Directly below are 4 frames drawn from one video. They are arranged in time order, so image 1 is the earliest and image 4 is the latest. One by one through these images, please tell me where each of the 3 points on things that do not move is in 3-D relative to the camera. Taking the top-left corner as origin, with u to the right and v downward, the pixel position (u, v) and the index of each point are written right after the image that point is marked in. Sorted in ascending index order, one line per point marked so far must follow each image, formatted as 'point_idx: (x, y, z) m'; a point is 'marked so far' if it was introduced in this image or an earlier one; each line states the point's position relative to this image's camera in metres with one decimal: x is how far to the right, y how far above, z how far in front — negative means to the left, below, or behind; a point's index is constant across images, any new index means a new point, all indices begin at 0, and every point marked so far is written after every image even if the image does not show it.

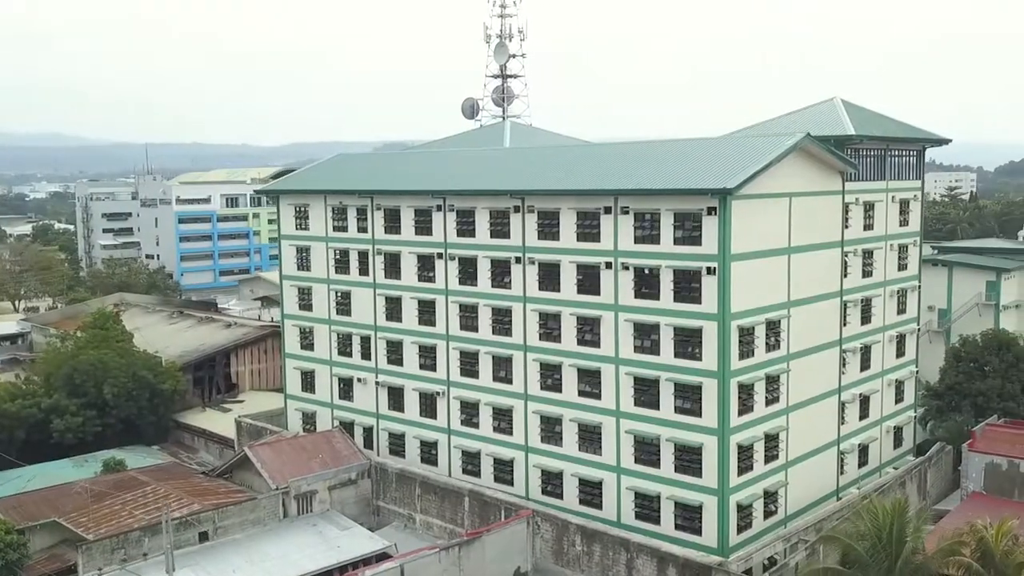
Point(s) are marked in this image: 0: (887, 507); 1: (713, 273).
0: (+7.1, -4.1, +16.1) m
1: (+4.7, +0.3, +20.0) m
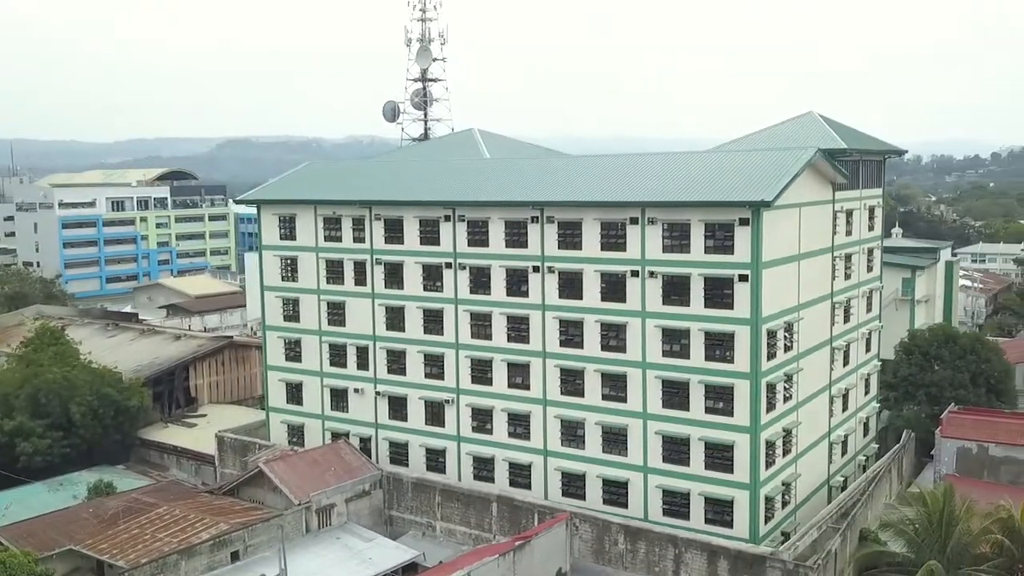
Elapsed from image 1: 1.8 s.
0: (+8.6, -4.2, +17.6) m
1: (+5.8, +0.2, +21.2) m
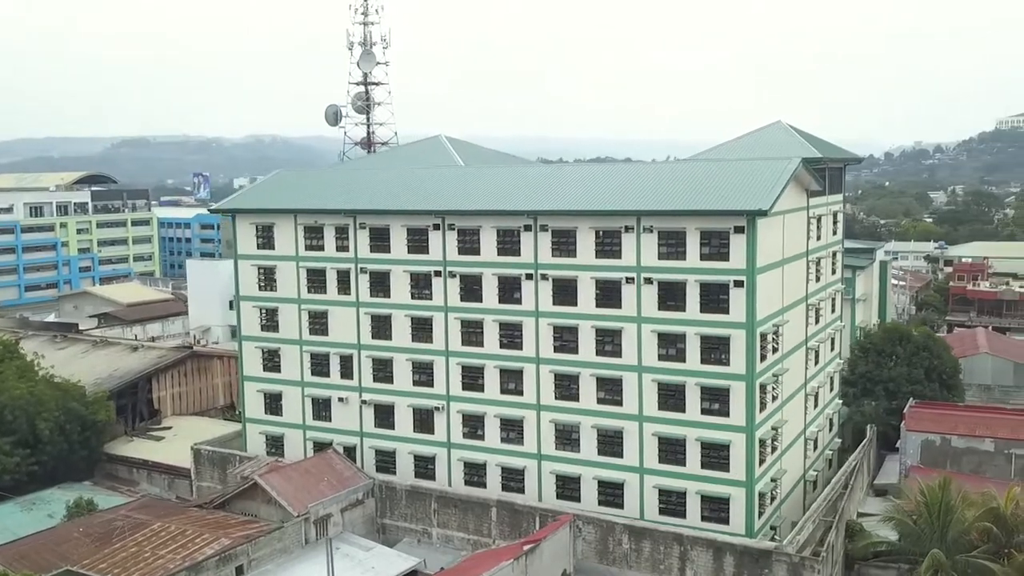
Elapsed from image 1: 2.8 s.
0: (+9.1, -4.3, +18.7) m
1: (+5.8, +0.1, +22.1) m
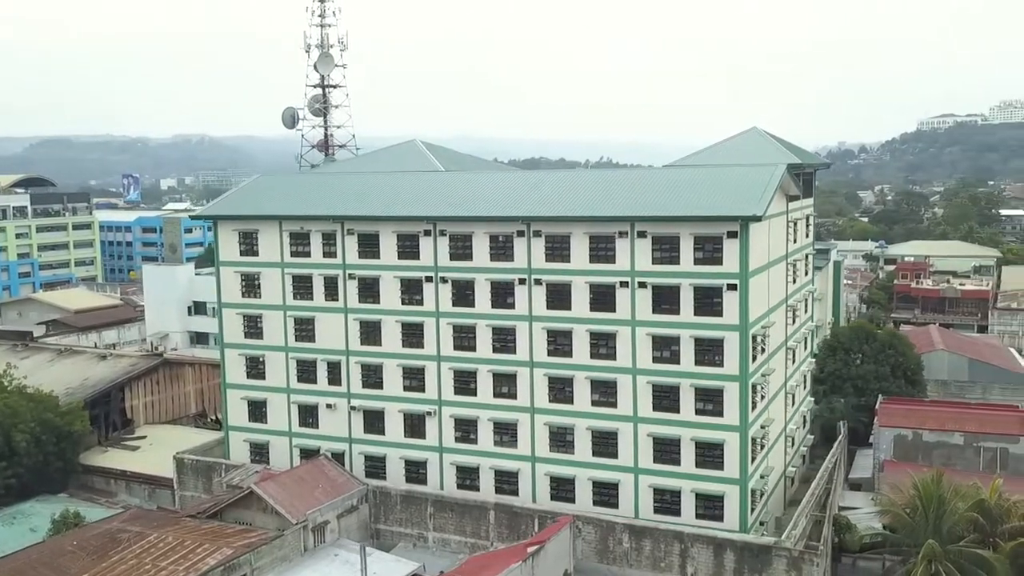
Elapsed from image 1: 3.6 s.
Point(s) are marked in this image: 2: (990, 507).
0: (+9.3, -4.4, +19.6) m
1: (+5.8, 0.0, +22.8) m
2: (+10.7, -4.9, +19.3) m
